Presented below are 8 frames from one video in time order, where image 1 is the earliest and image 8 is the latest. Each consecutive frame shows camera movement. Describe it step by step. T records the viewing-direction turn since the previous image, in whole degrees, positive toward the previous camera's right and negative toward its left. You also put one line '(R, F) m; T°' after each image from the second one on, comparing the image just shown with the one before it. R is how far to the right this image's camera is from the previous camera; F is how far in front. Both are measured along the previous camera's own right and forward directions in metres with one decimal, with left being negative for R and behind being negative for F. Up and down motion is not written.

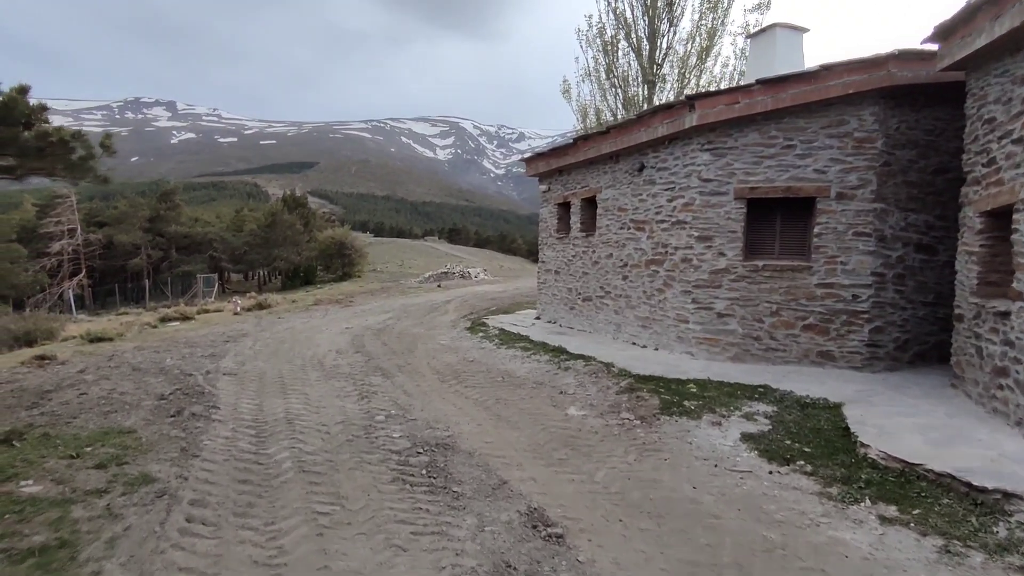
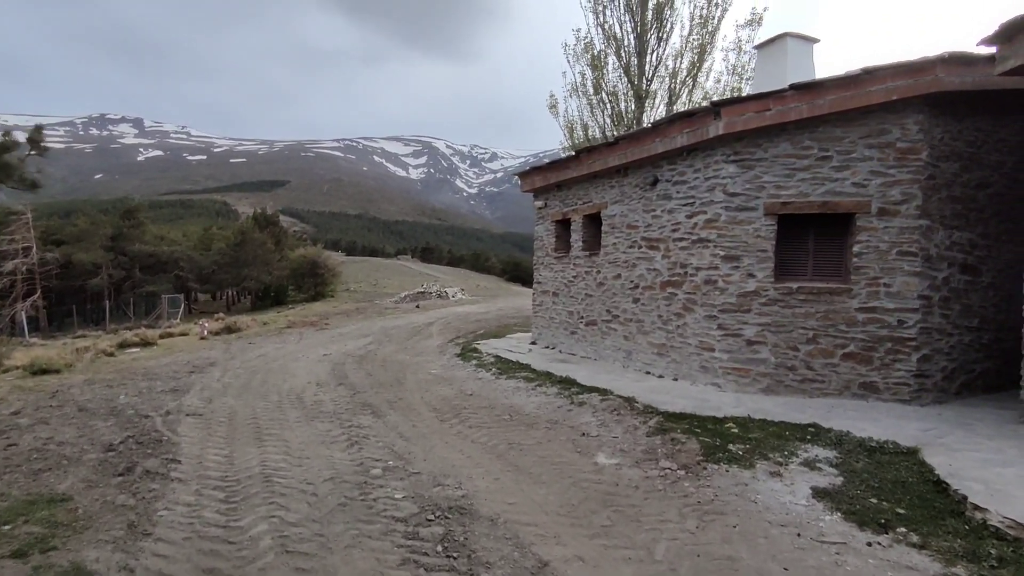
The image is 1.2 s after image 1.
(-0.4, +0.9) m; +3°
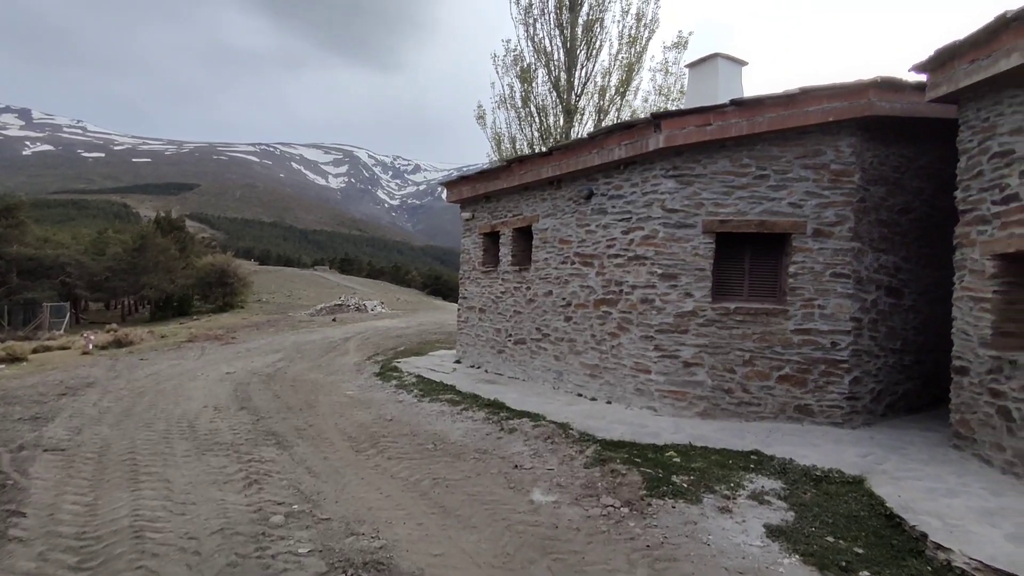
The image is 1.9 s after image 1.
(-0.1, +0.6) m; +7°
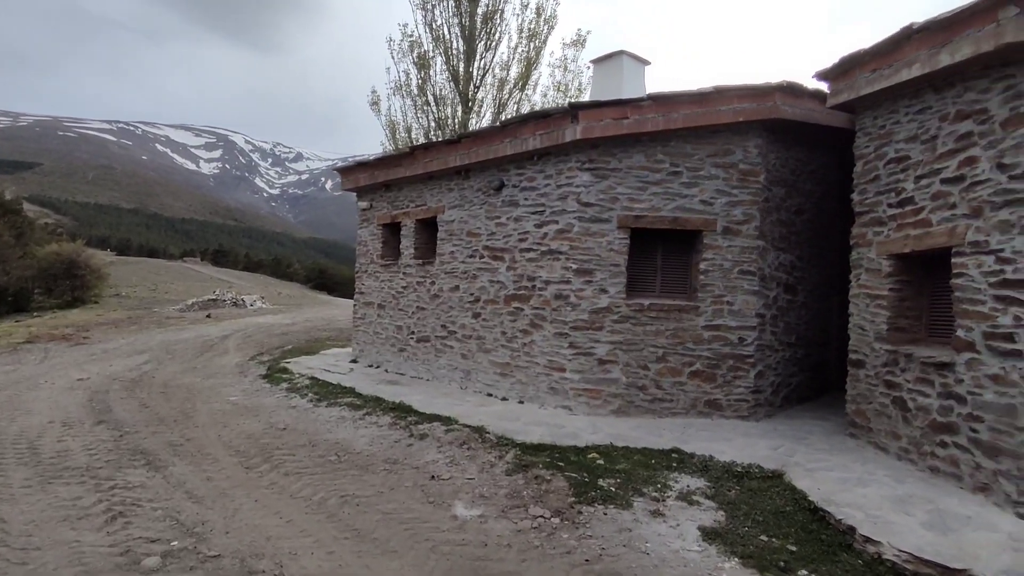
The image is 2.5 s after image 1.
(-0.3, +0.4) m; +11°
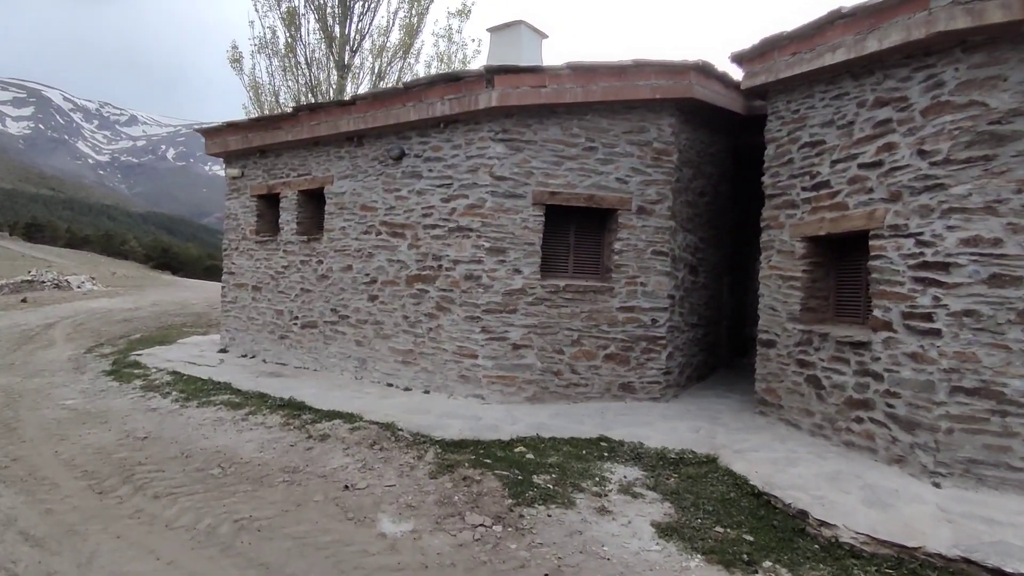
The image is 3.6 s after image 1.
(-0.5, +0.6) m; +13°
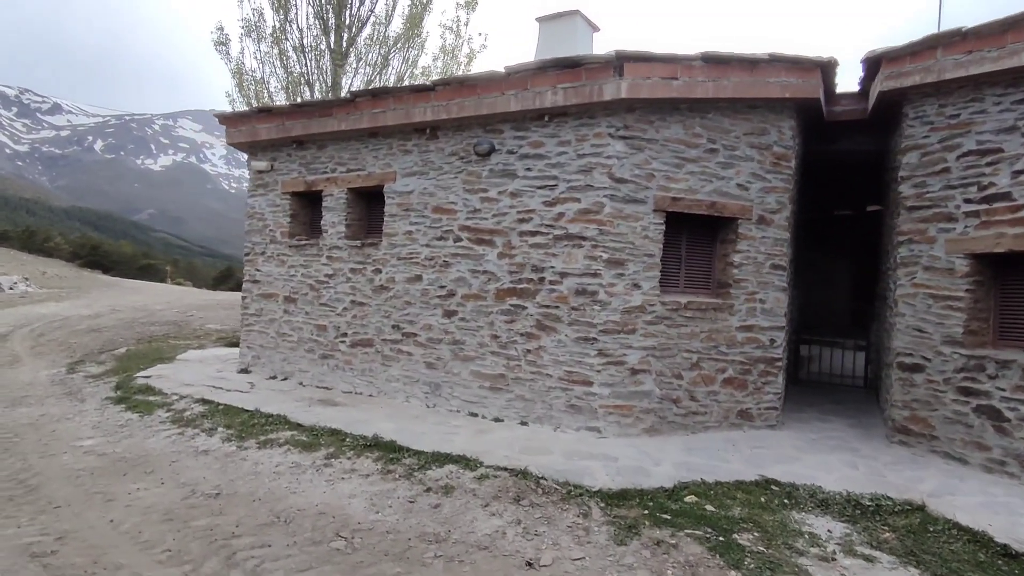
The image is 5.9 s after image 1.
(-1.7, +0.9) m; +6°
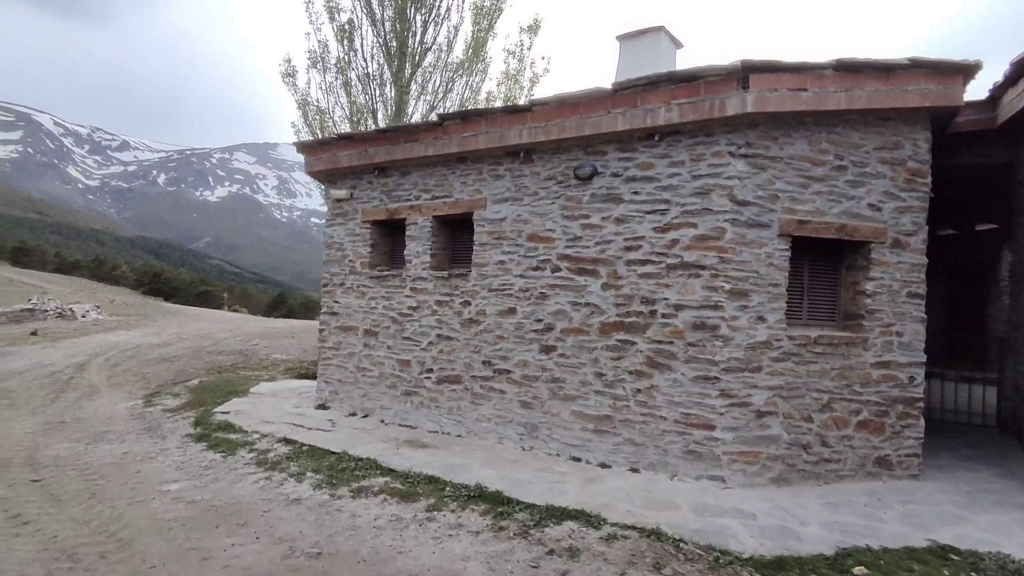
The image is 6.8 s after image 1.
(-0.6, +0.4) m; -4°
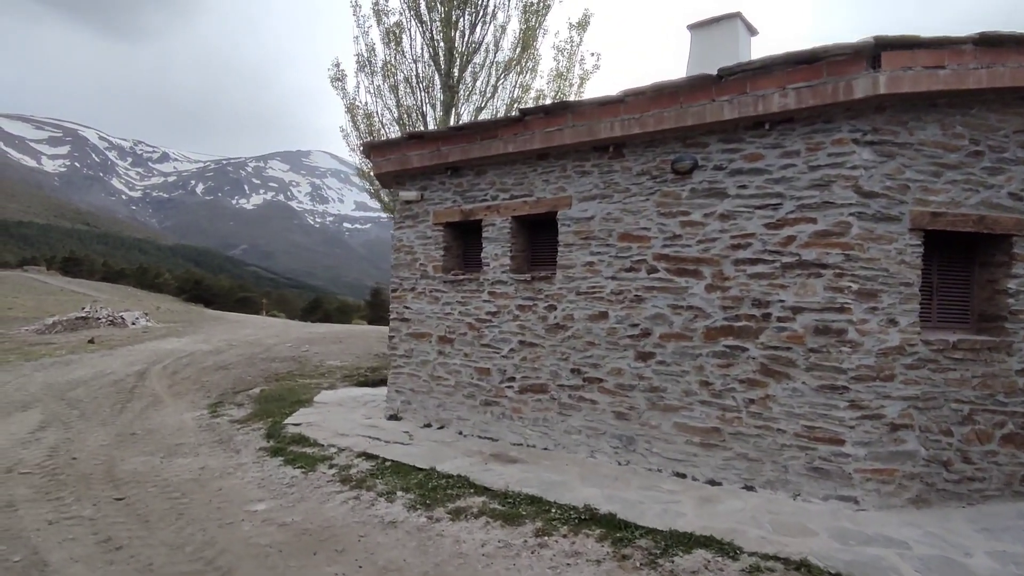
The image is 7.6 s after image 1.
(-0.6, +0.4) m; -3°
